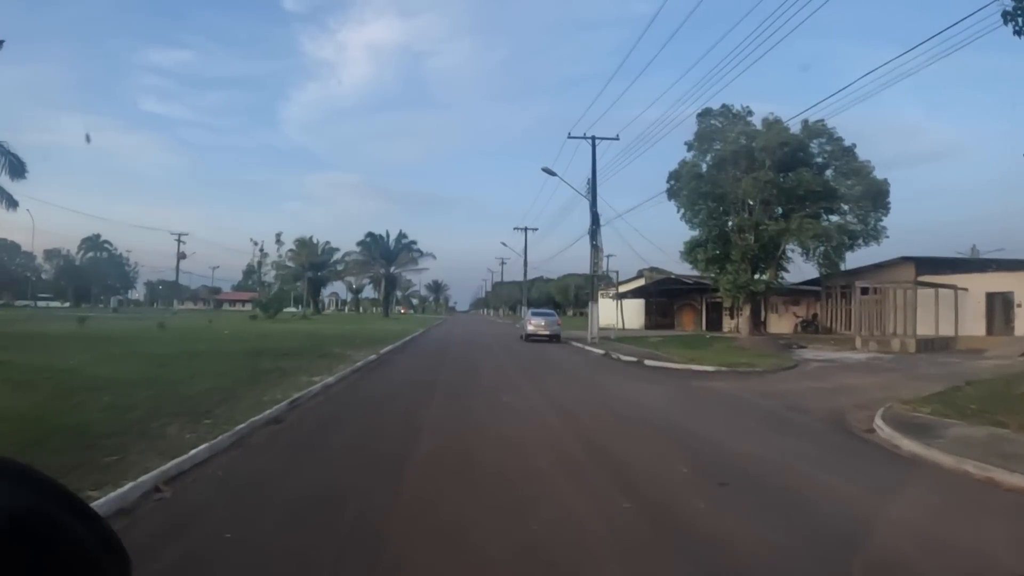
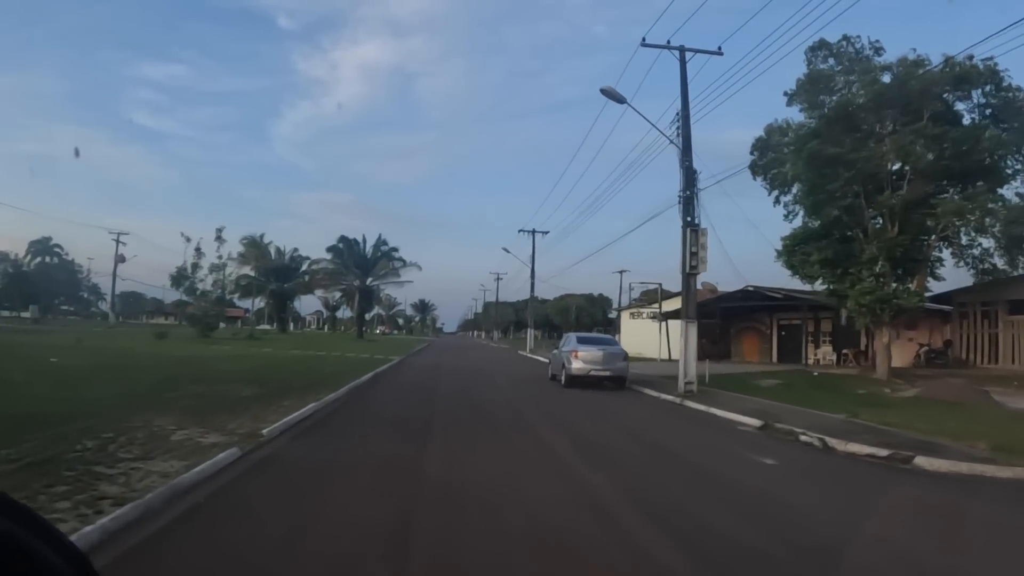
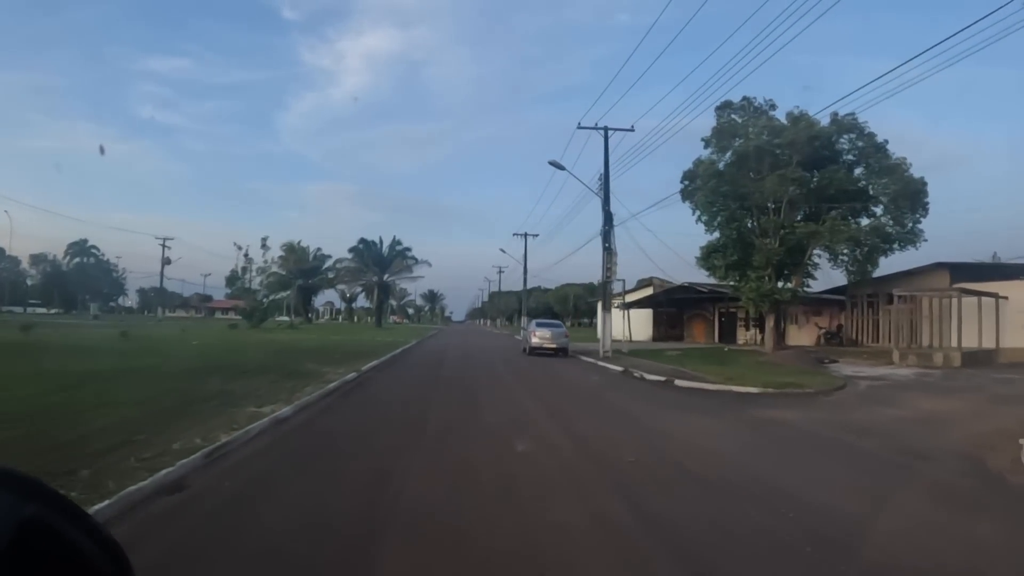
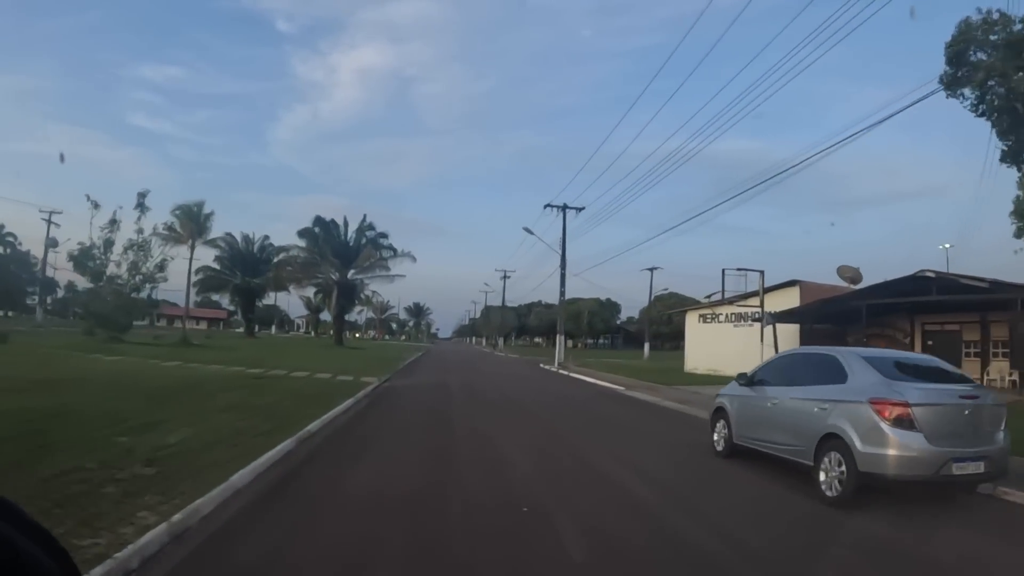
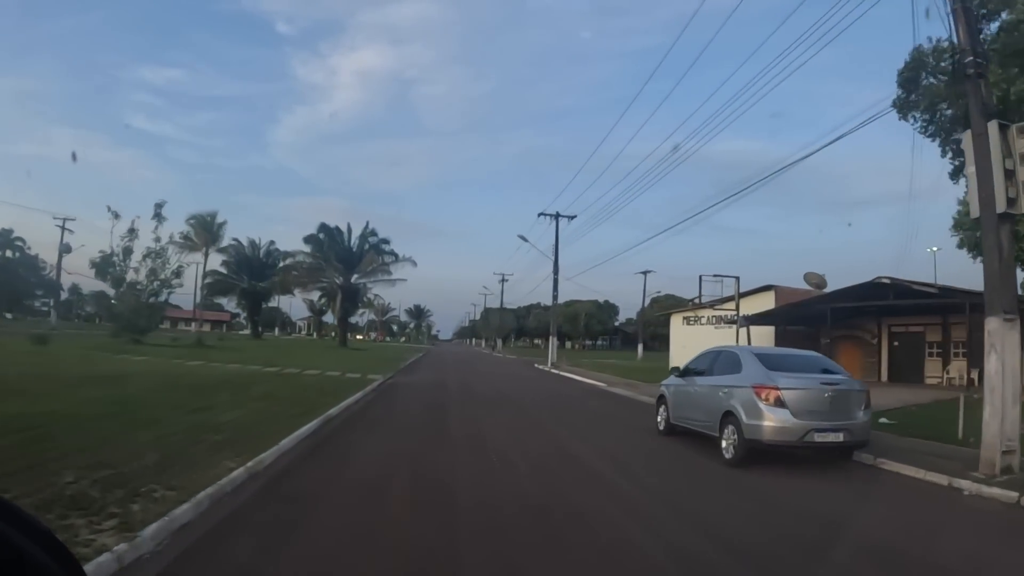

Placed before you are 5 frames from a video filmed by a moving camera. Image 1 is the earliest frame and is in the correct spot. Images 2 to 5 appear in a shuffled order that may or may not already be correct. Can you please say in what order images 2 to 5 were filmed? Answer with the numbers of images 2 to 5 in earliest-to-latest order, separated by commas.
3, 2, 5, 4
